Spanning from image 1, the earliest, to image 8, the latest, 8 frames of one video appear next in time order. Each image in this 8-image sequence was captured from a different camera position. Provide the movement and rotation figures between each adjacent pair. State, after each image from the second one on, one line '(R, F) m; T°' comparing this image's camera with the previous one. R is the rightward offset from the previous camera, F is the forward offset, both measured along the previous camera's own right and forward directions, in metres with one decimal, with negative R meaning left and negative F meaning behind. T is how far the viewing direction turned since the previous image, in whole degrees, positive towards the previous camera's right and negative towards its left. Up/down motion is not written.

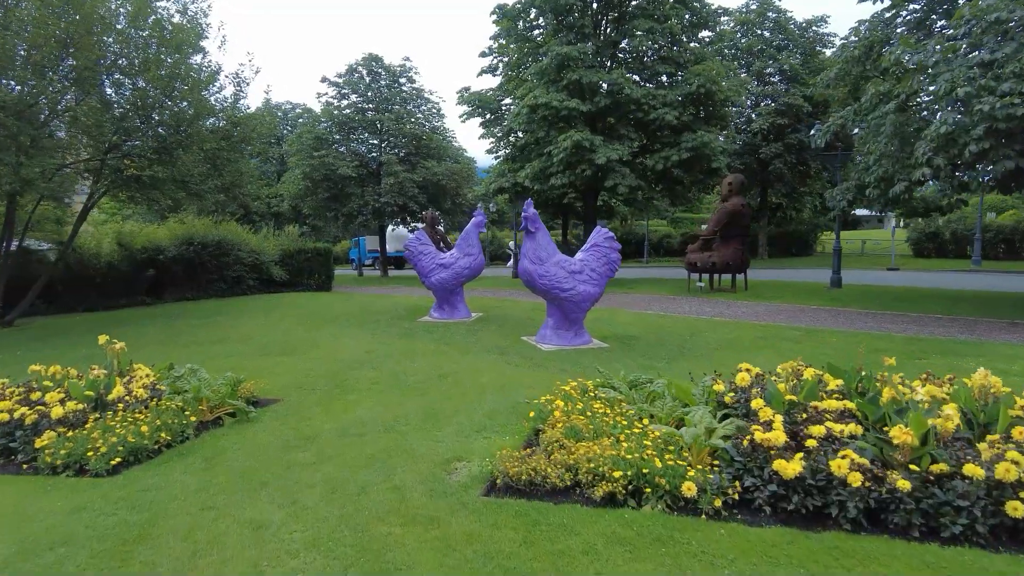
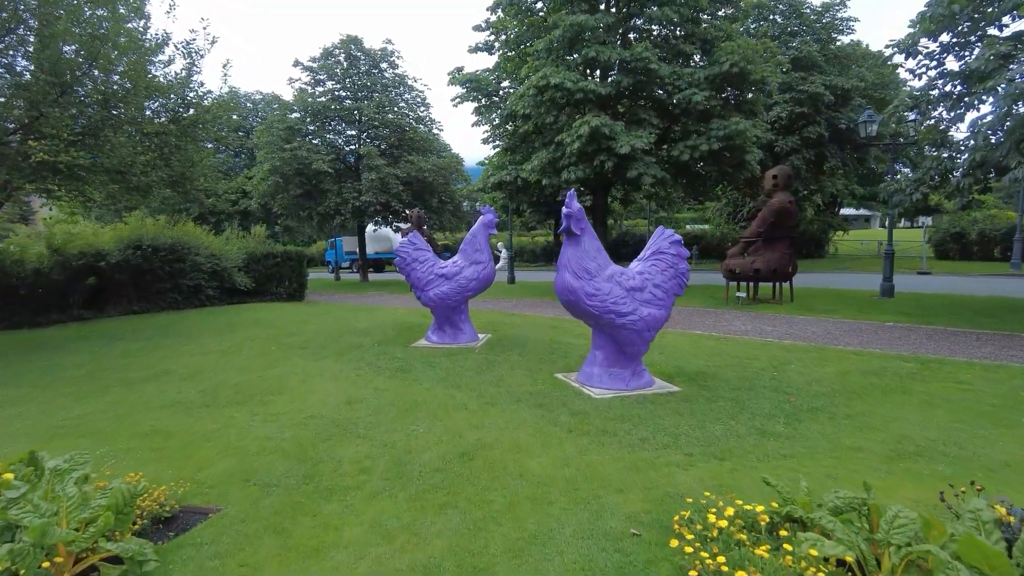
(-0.6, +2.4) m; +2°
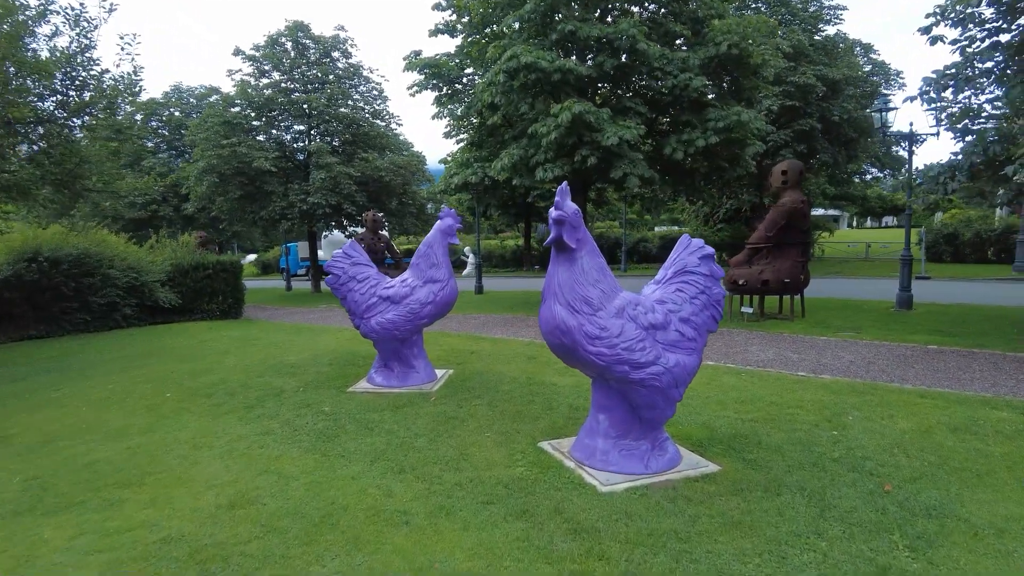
(0.0, +2.1) m; +3°
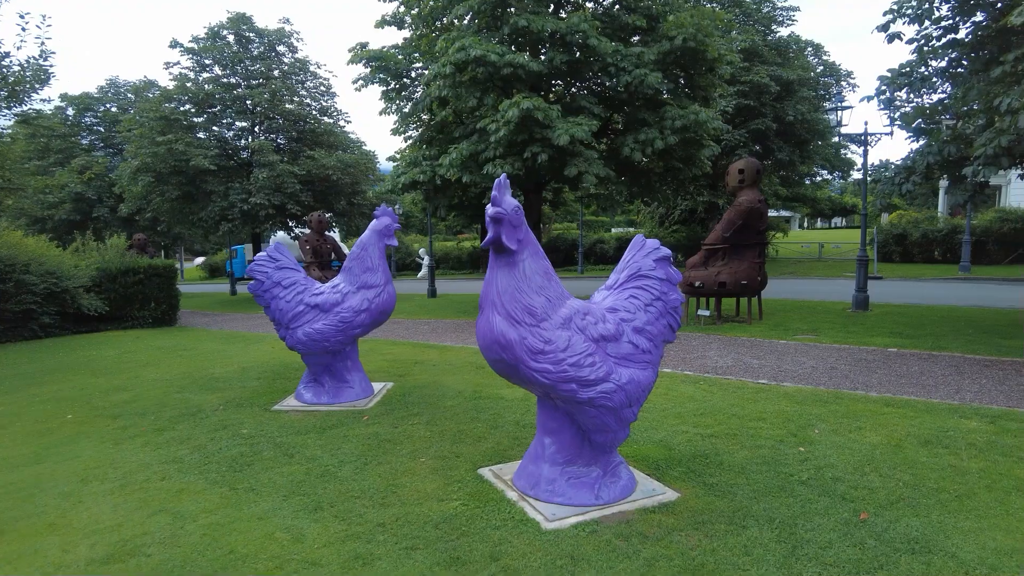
(+0.2, +0.6) m; +3°
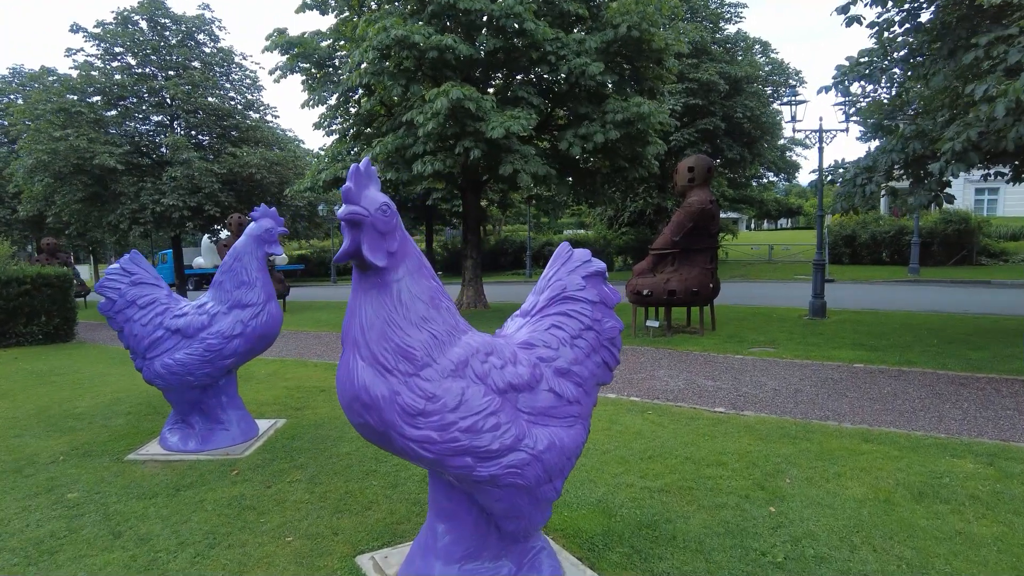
(+0.4, +1.1) m; +4°
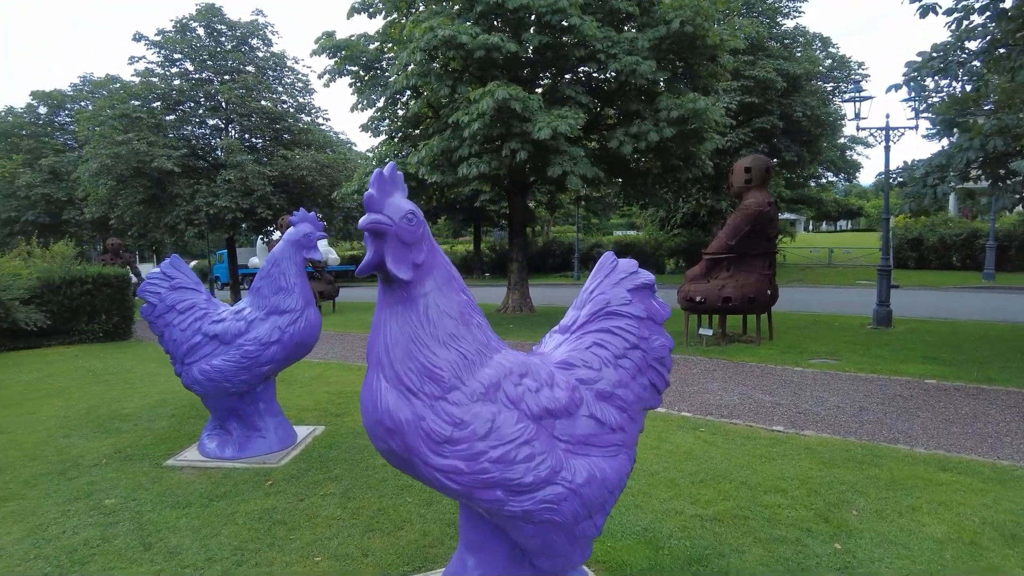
(0.0, +0.2) m; -4°
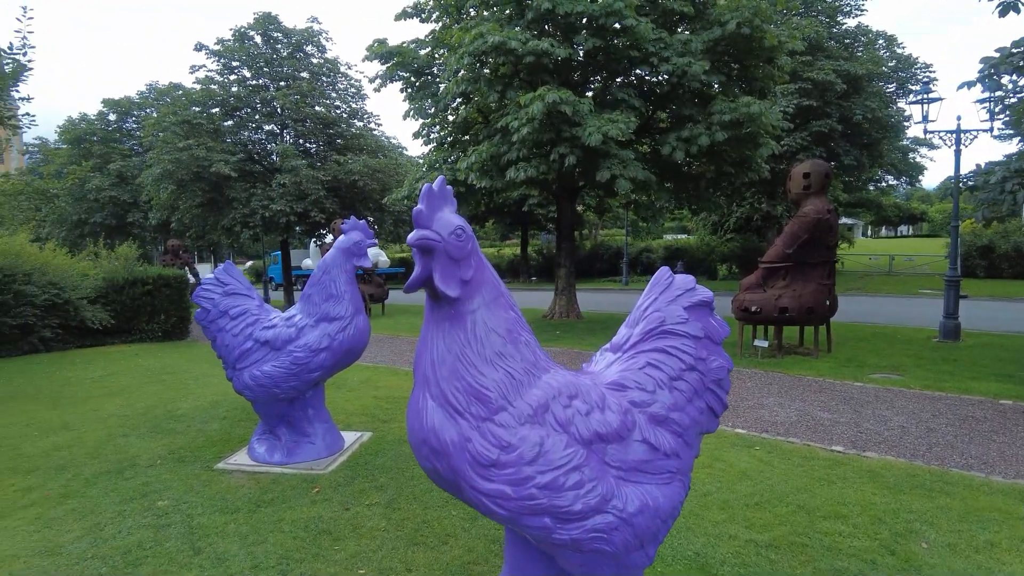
(0.0, +0.1) m; -4°
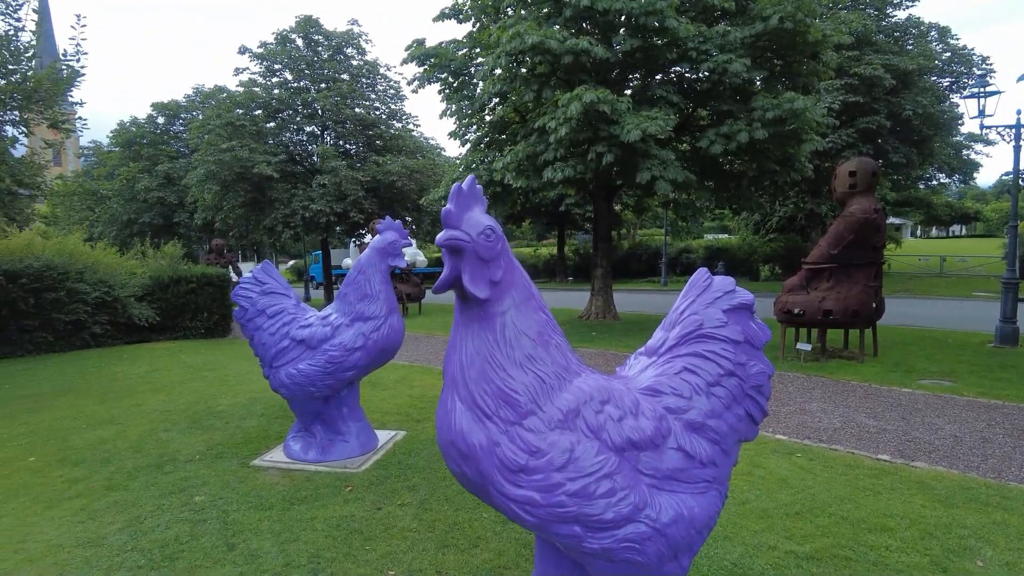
(0.0, +0.1) m; -3°
